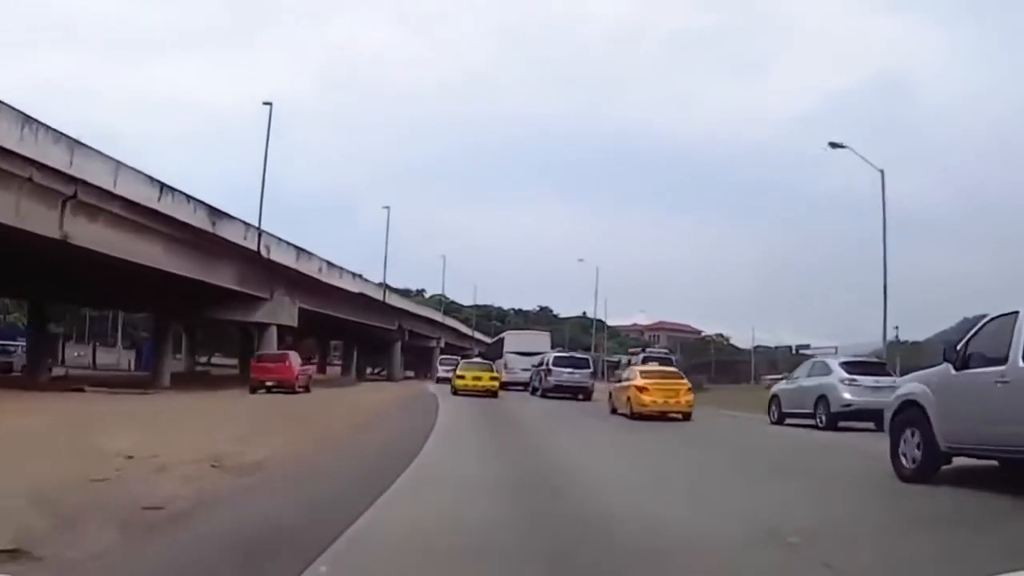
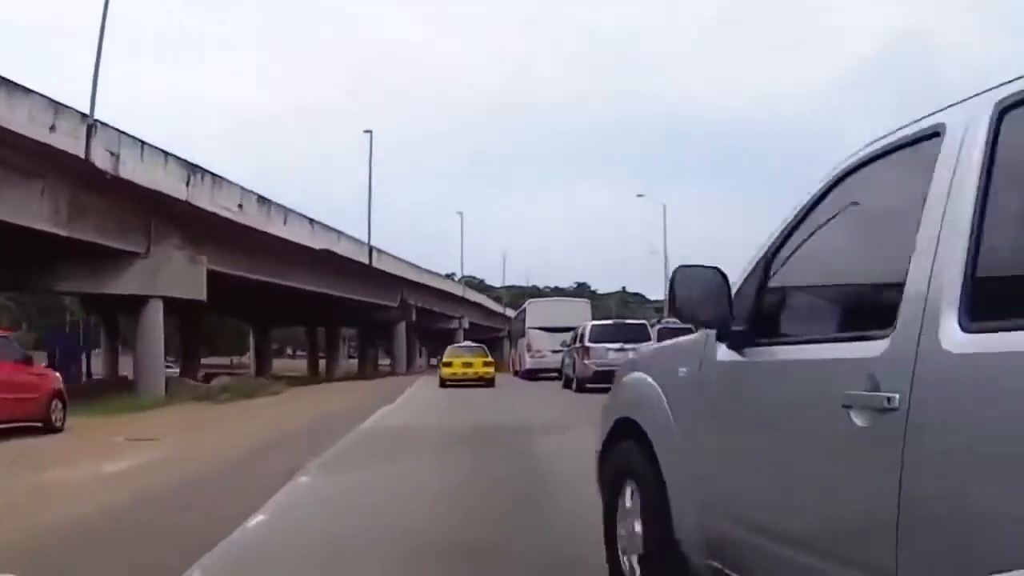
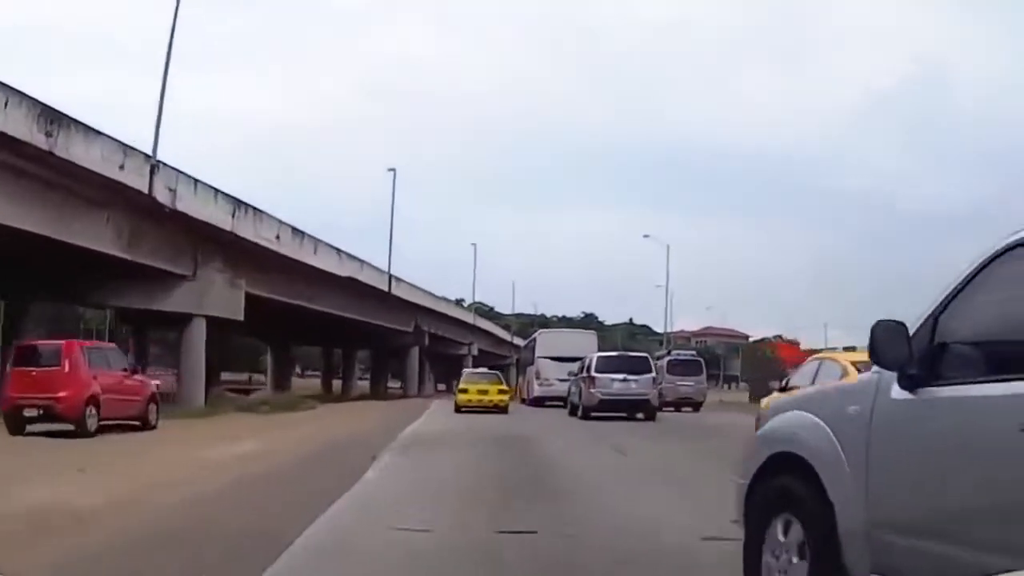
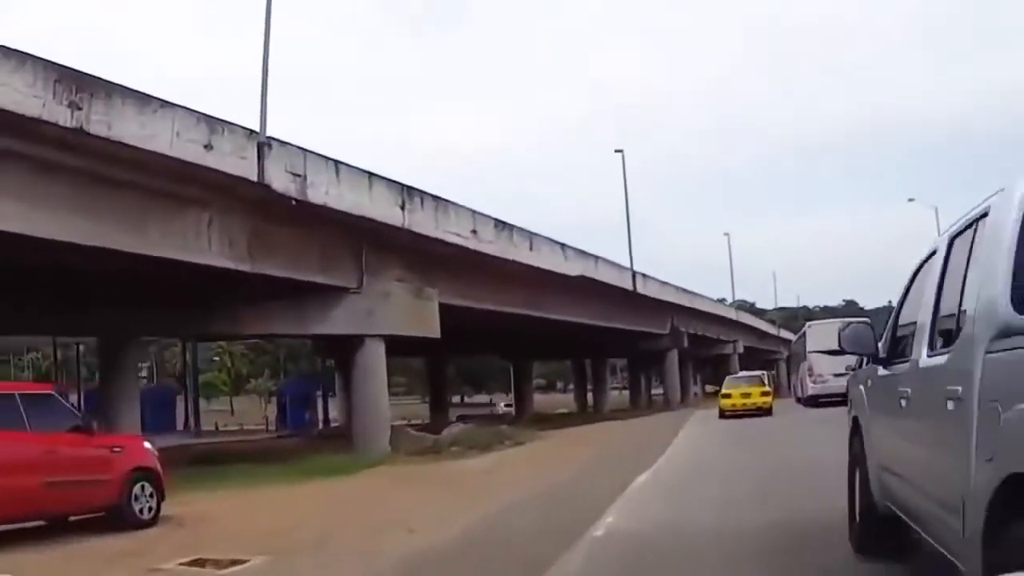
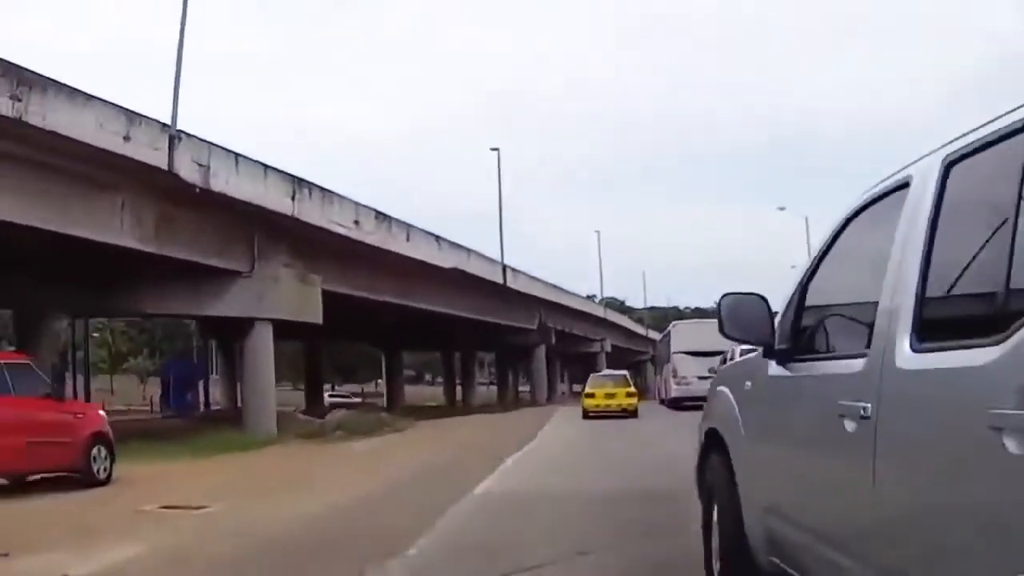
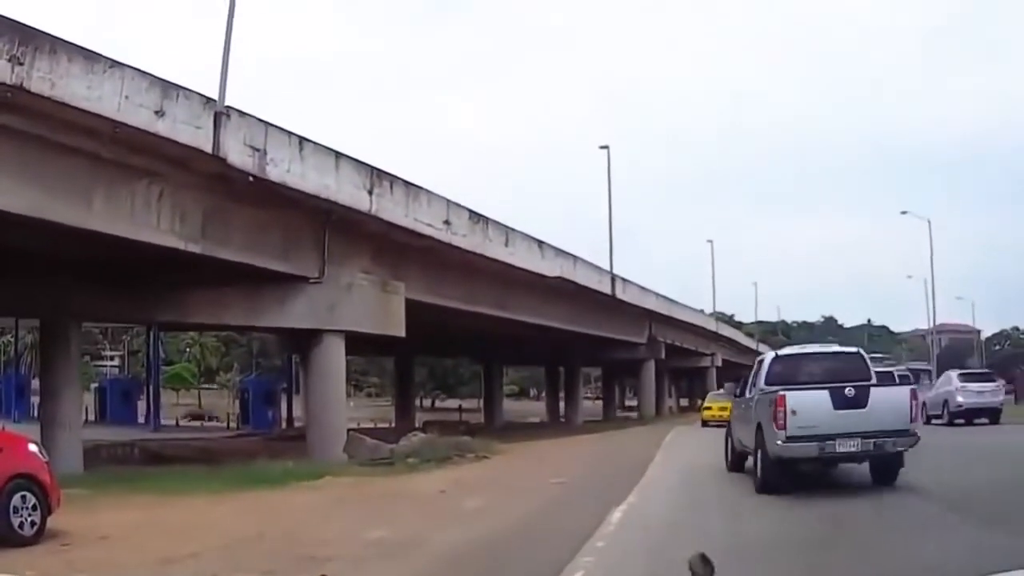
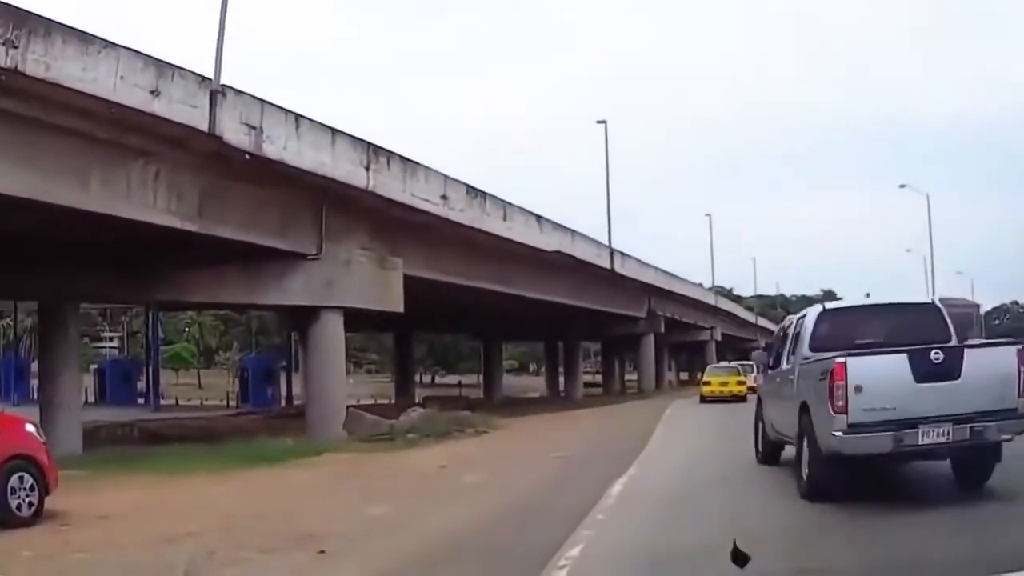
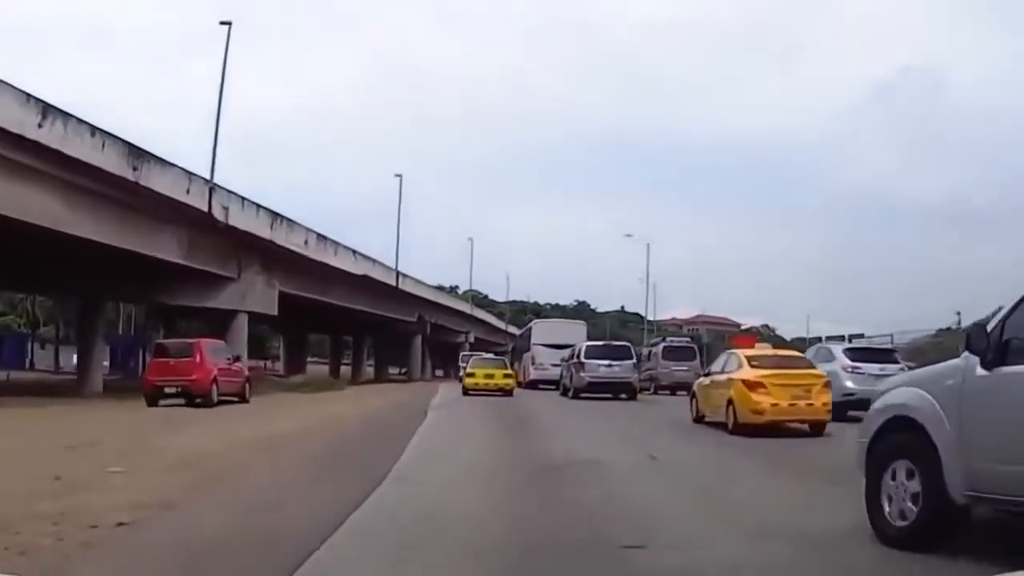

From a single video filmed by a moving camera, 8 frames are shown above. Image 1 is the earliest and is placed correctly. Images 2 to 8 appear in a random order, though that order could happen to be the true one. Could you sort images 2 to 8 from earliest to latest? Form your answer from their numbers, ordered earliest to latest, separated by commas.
8, 3, 2, 5, 4, 7, 6
